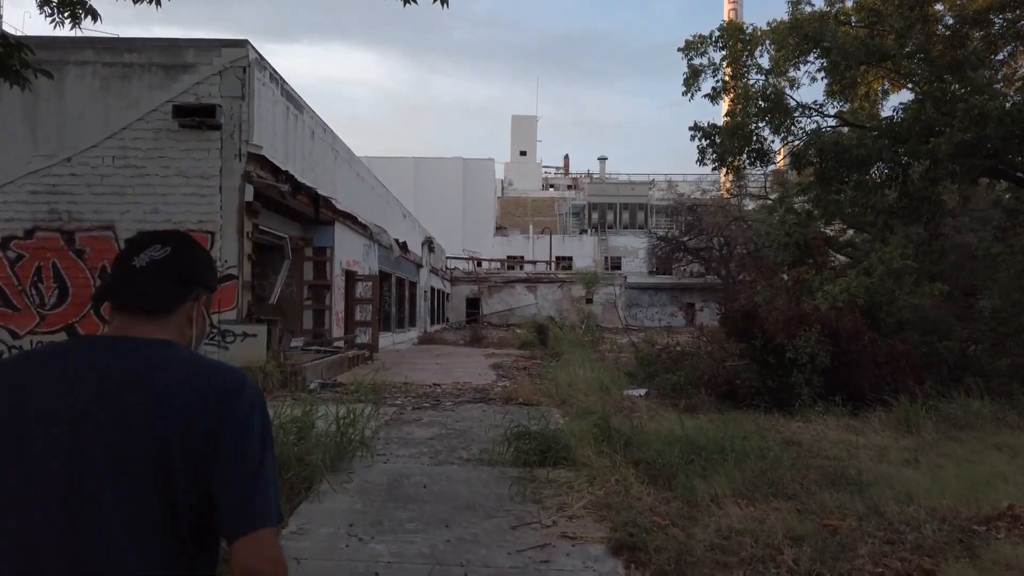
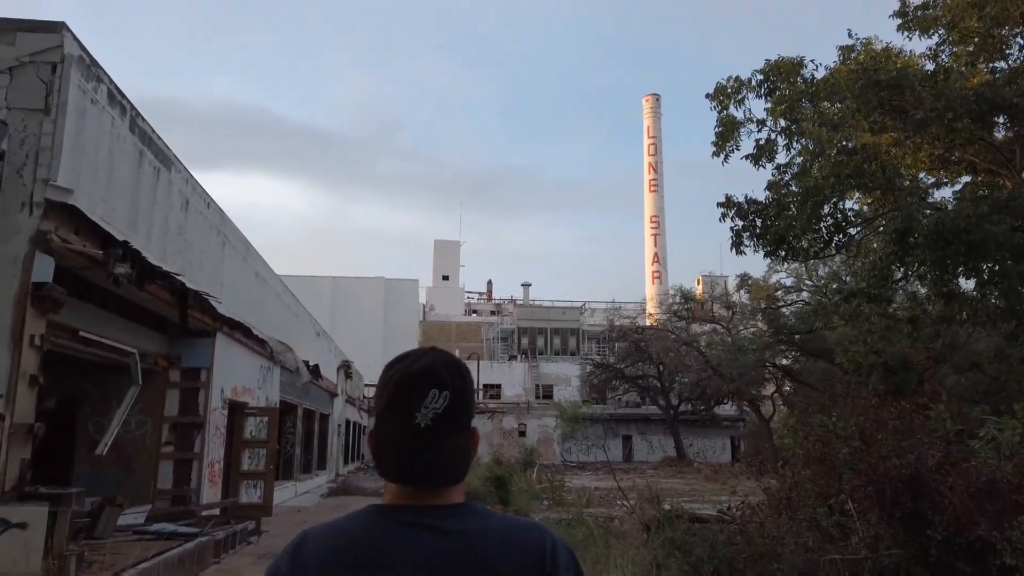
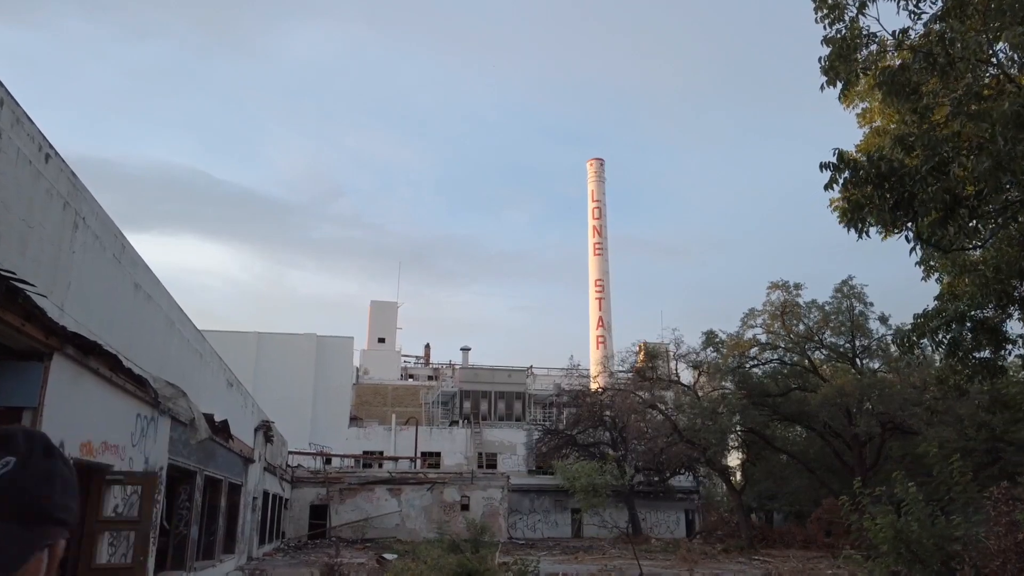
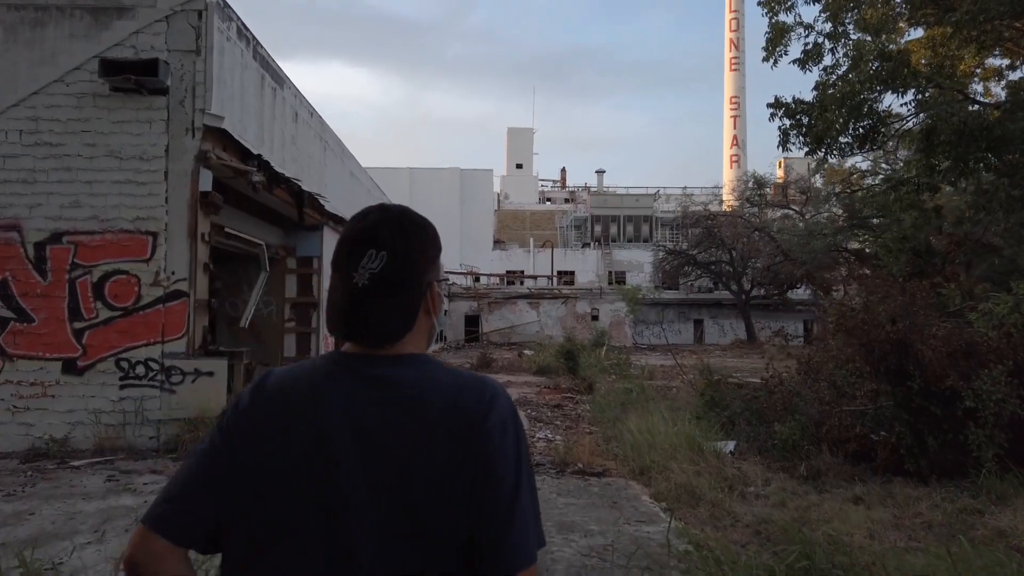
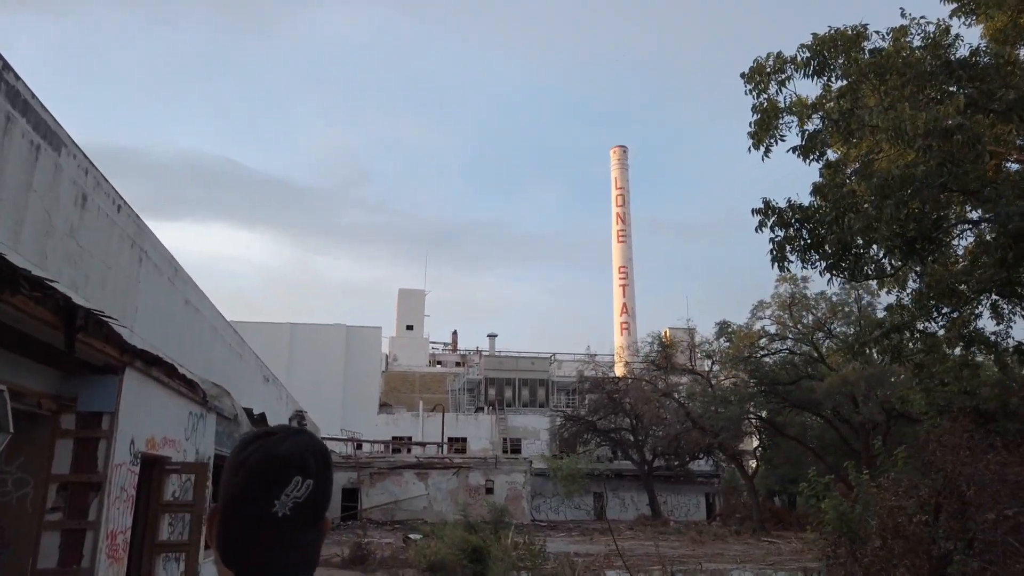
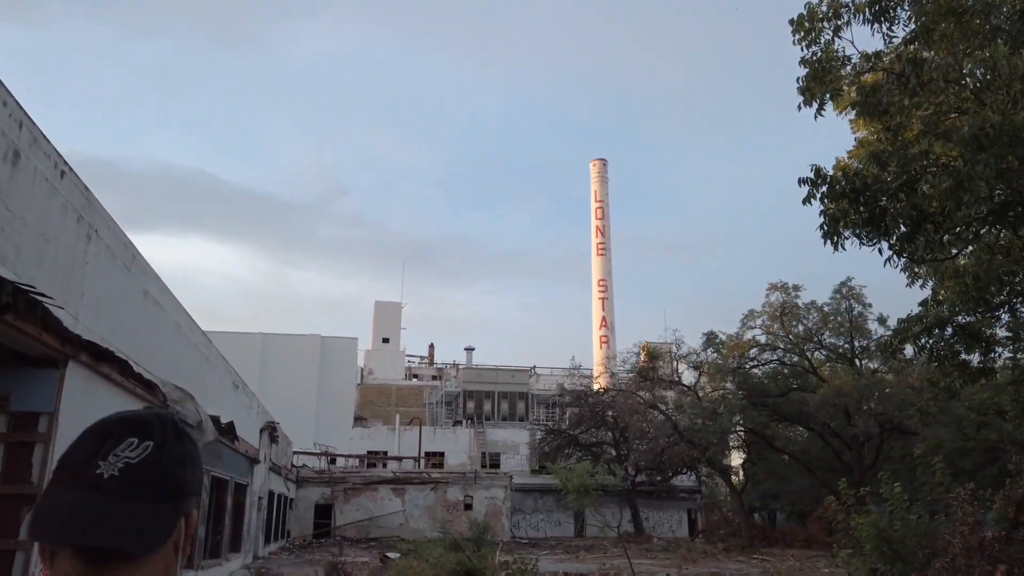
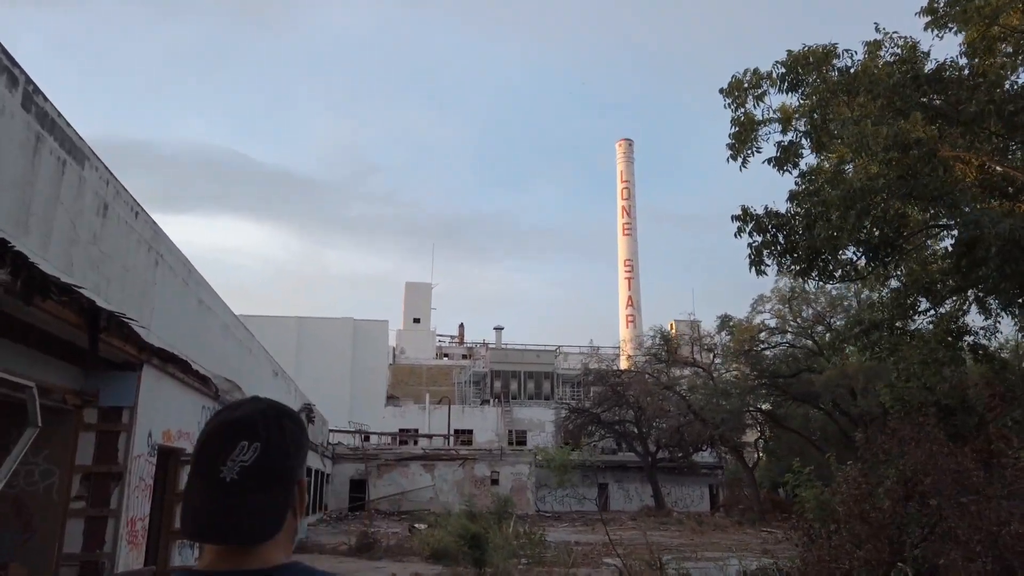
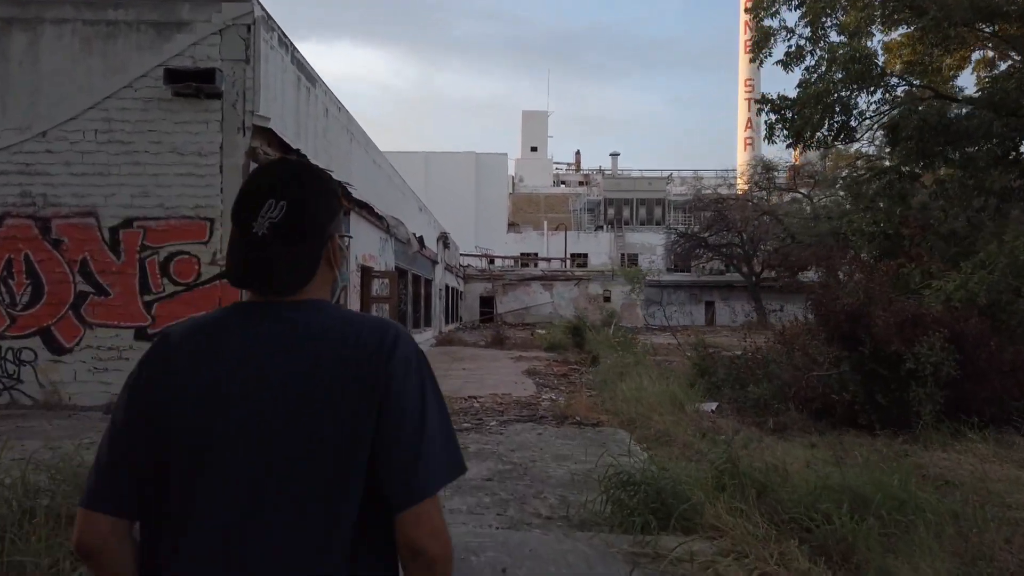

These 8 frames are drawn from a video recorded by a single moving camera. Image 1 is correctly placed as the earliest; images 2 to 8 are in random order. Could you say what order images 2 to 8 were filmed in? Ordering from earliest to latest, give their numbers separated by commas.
8, 4, 2, 7, 5, 6, 3
